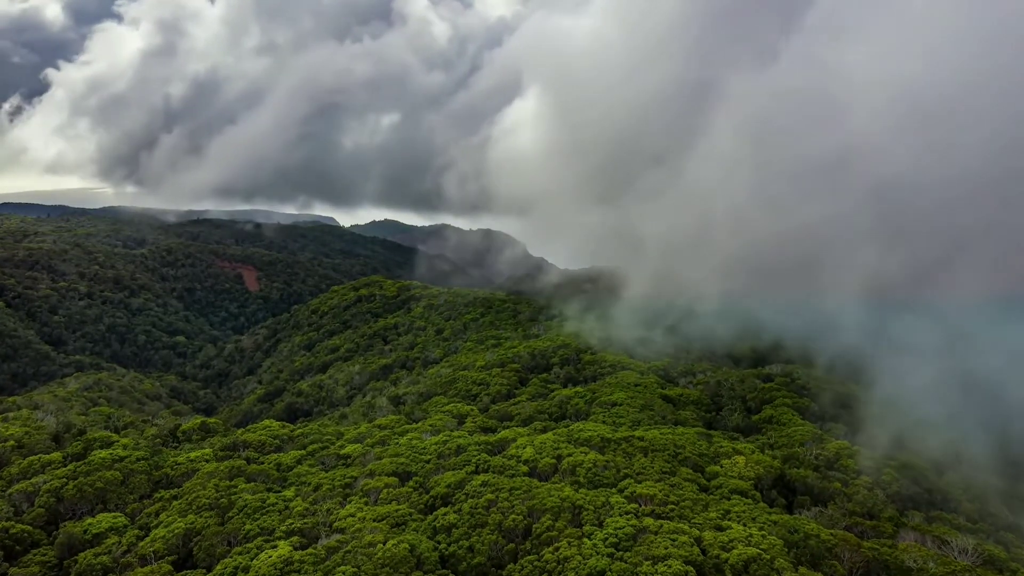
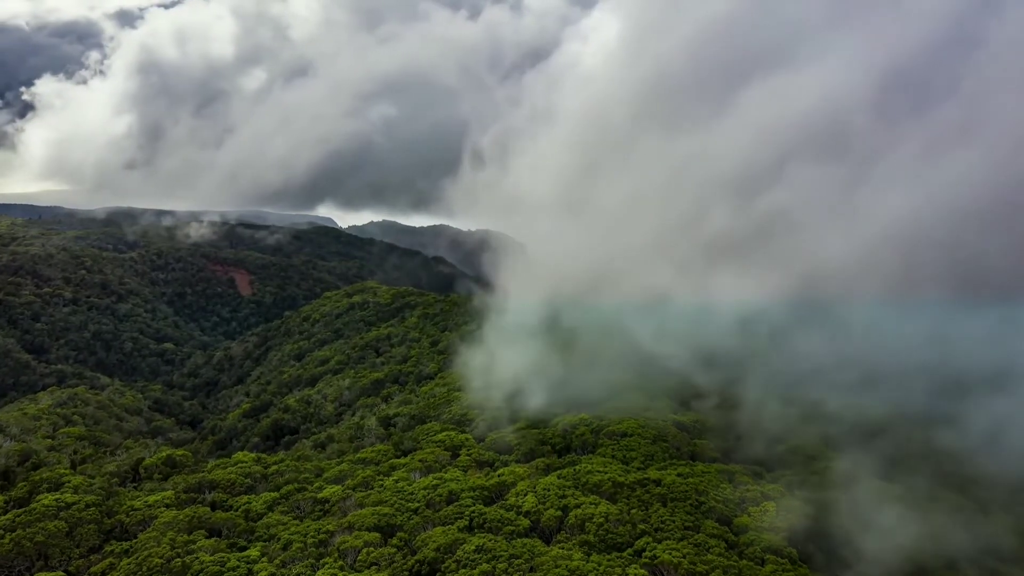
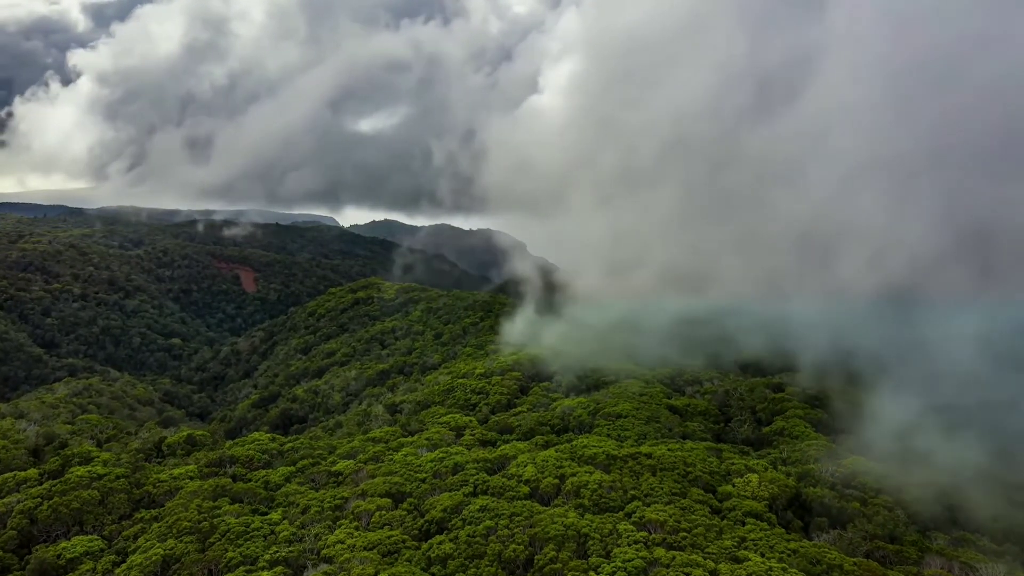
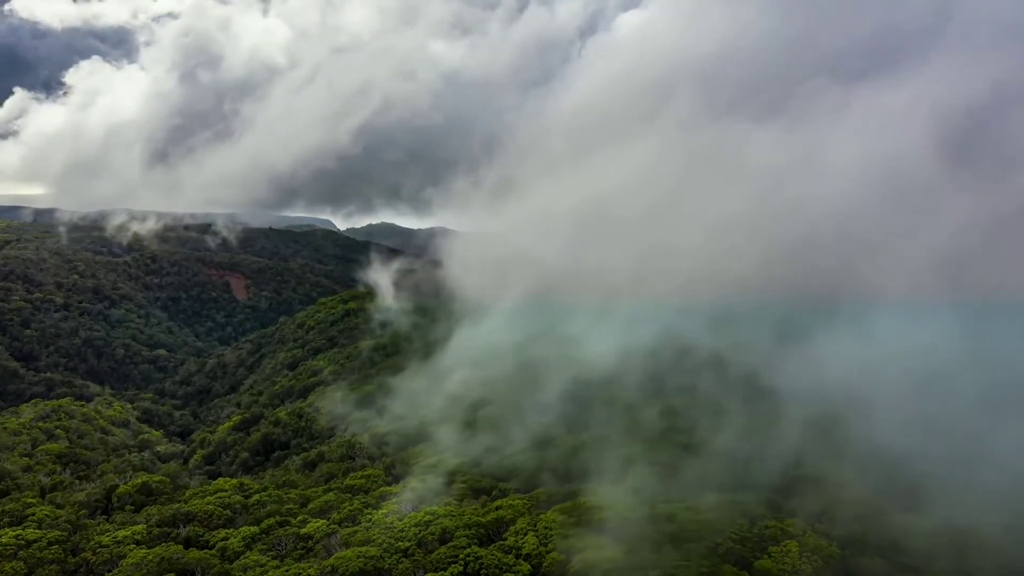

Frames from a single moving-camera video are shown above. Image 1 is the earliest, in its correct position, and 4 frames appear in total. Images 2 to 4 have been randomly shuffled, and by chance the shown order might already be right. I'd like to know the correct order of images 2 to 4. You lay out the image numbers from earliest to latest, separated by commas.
3, 2, 4
